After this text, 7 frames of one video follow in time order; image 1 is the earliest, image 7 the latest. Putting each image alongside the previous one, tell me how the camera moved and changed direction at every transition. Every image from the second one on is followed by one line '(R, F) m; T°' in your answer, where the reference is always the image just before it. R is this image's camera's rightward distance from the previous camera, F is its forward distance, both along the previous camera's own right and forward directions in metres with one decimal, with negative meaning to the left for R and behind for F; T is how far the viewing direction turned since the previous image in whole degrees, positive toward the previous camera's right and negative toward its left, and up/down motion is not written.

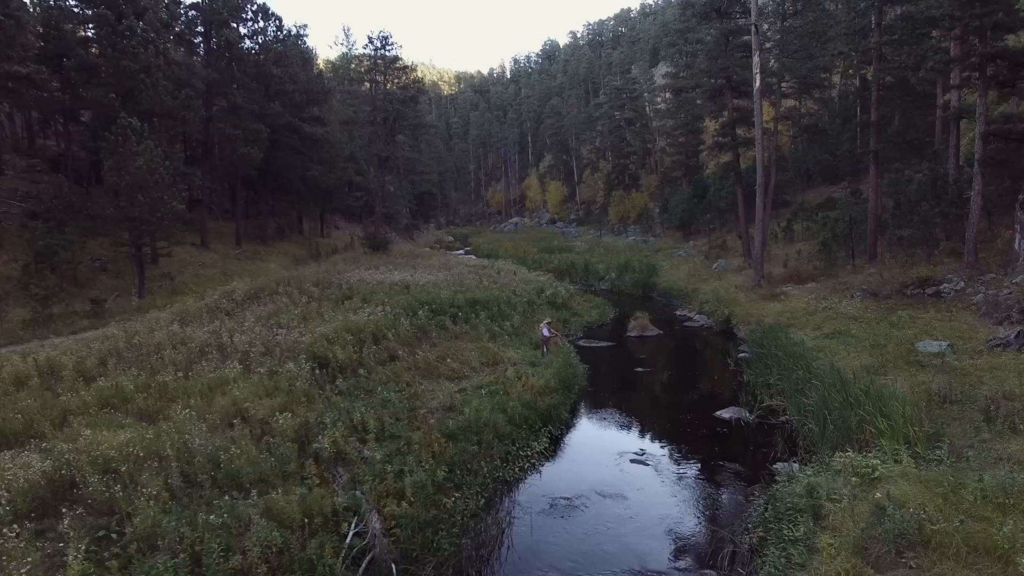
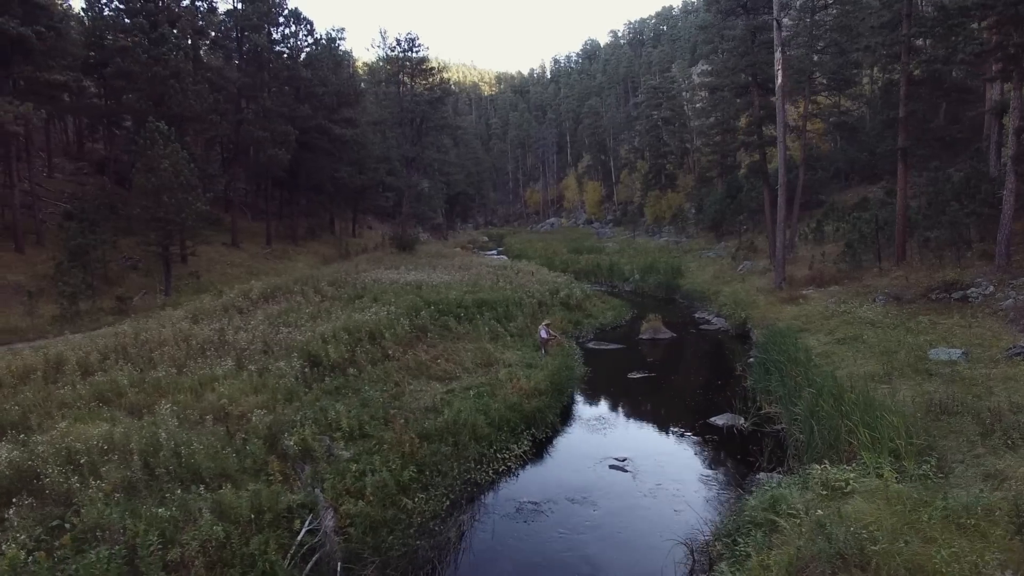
(+1.0, +0.1) m; -4°
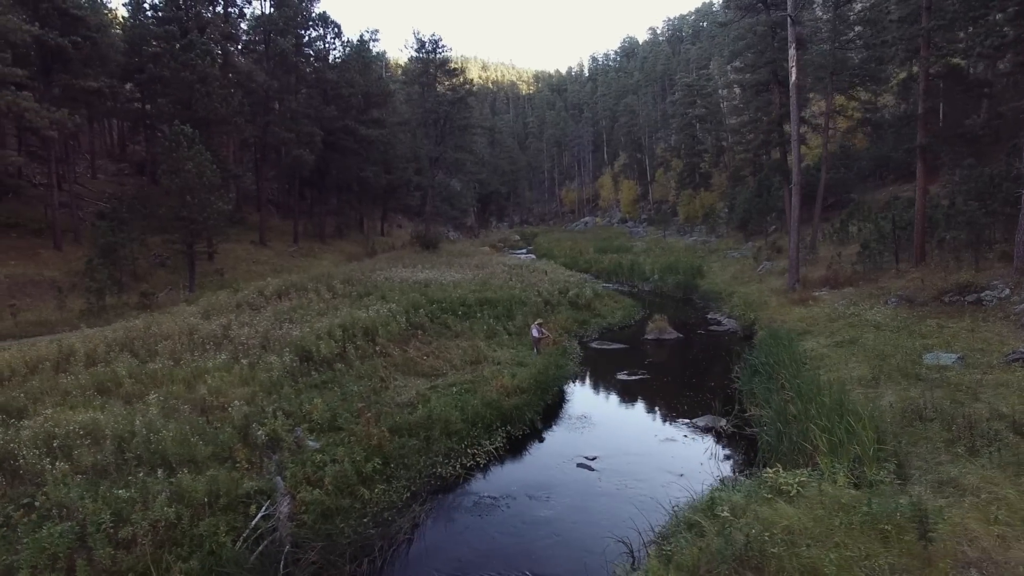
(+1.1, -0.1) m; -3°
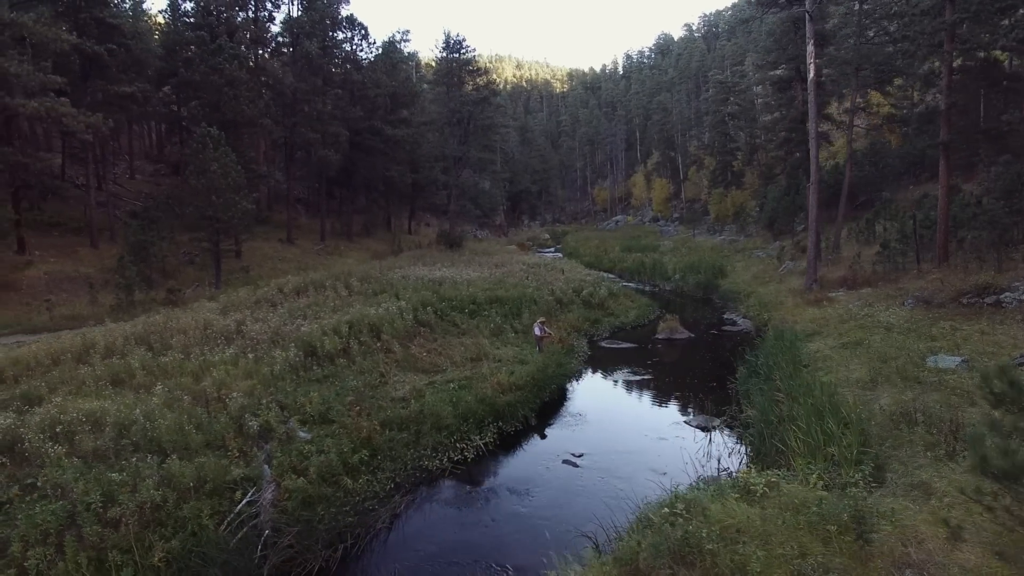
(+0.8, -0.2) m; -3°
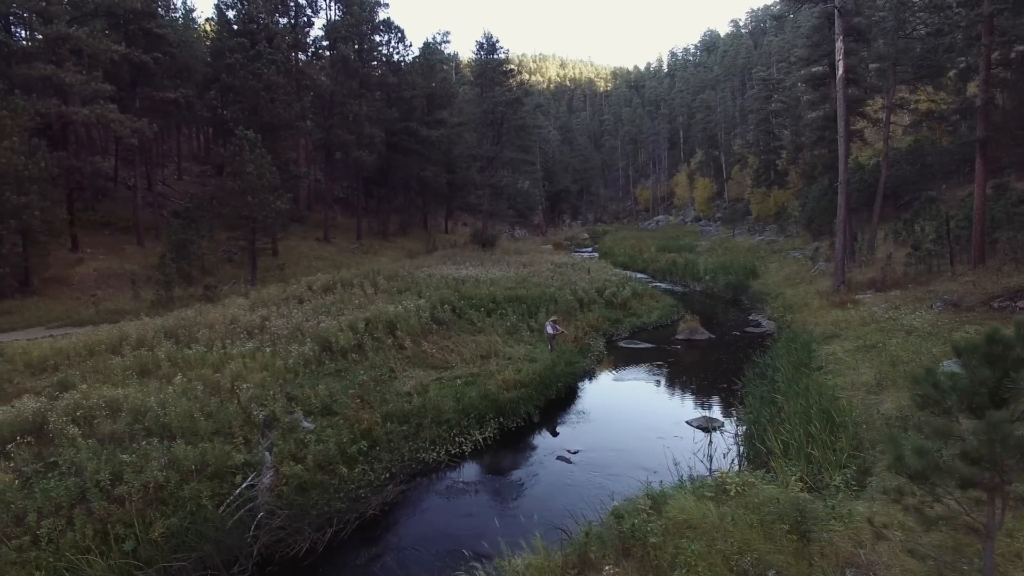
(+0.8, -0.2) m; -4°
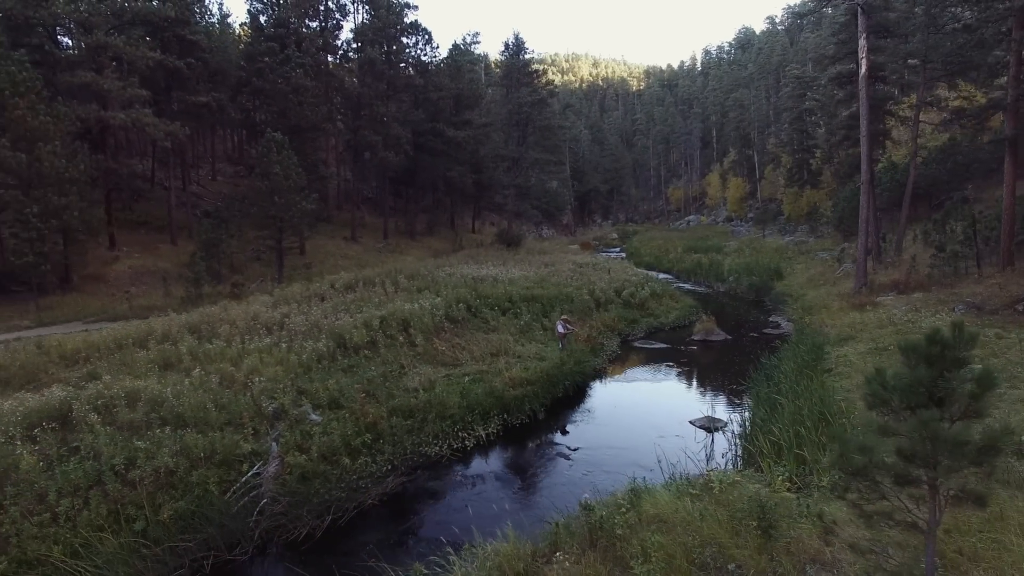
(+0.5, -0.2) m; -3°
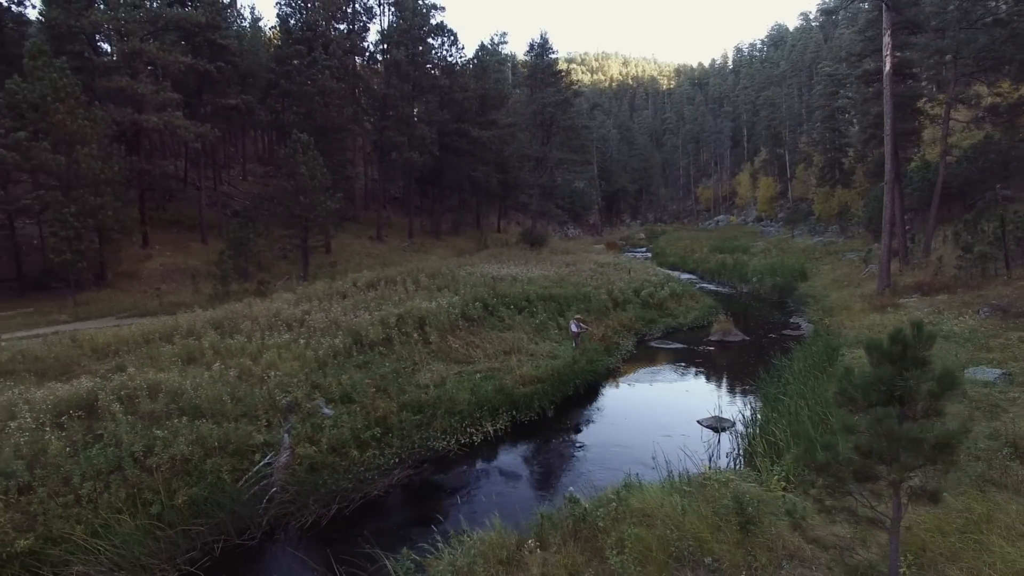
(+0.4, -0.2) m; -3°
